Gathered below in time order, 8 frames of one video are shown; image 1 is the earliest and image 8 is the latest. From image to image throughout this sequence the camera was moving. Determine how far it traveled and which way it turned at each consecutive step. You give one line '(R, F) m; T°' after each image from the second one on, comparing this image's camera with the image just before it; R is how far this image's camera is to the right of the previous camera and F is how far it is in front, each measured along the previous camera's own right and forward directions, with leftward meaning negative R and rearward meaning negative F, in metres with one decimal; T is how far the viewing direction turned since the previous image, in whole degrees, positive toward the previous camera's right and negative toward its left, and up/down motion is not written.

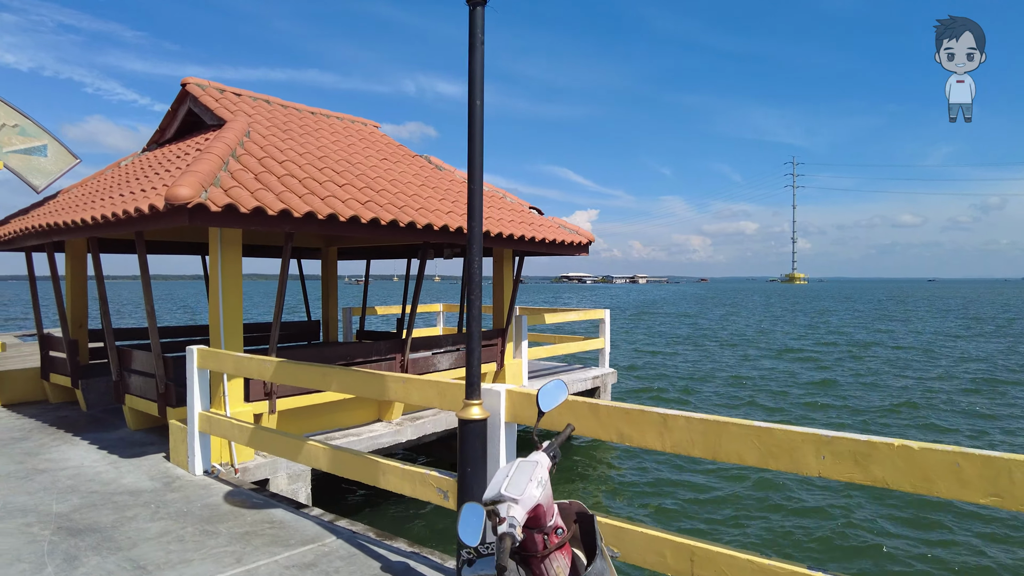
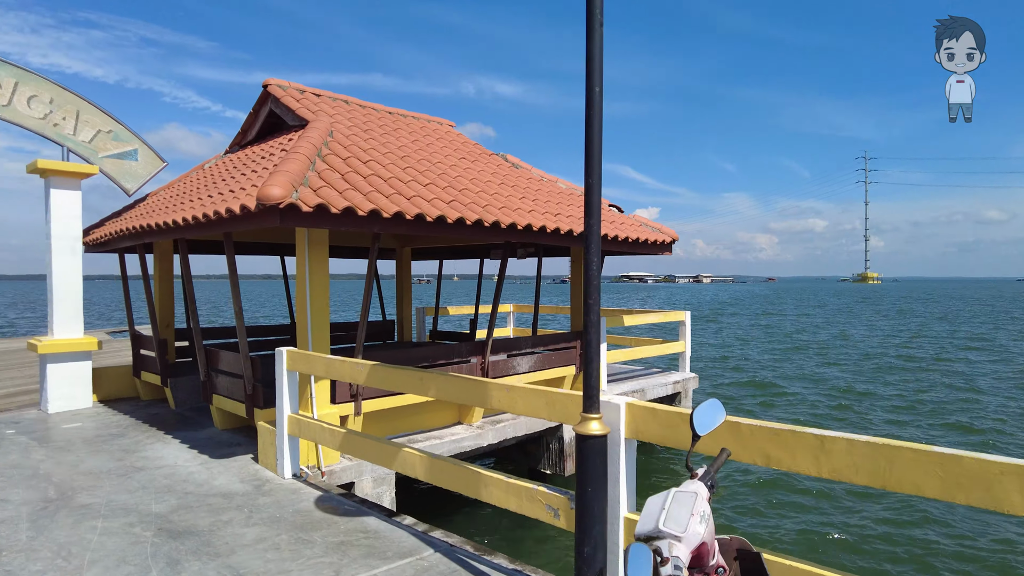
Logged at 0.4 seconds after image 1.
(-0.3, +0.2) m; -5°
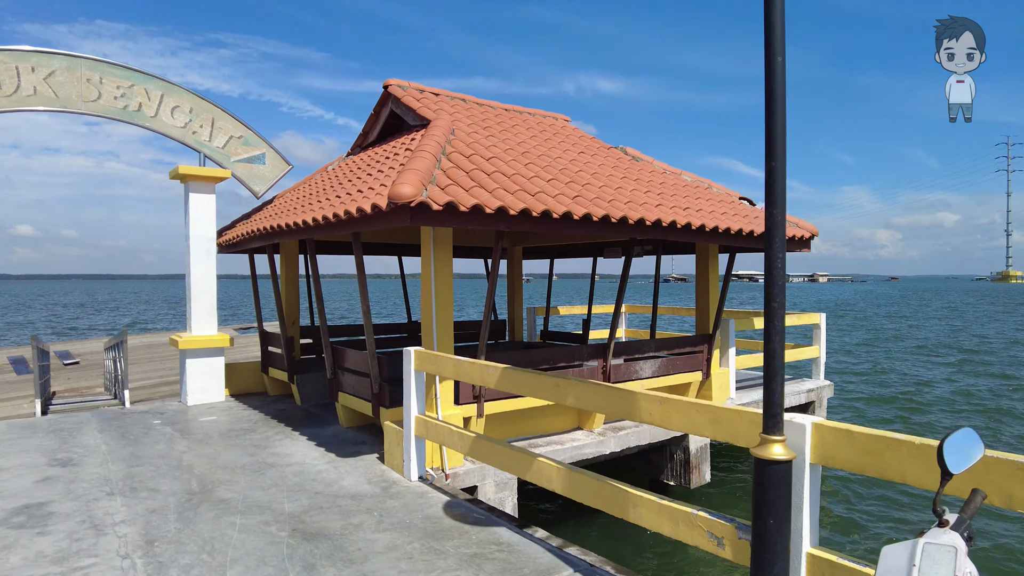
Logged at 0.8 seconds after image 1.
(-0.3, +0.3) m; -9°
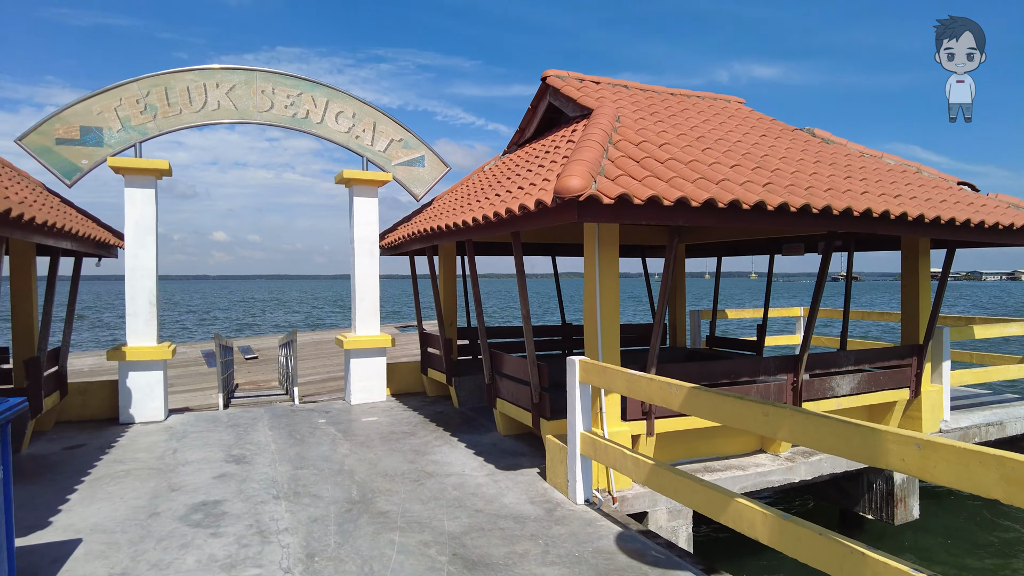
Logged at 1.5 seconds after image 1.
(-0.2, +0.5) m; -13°
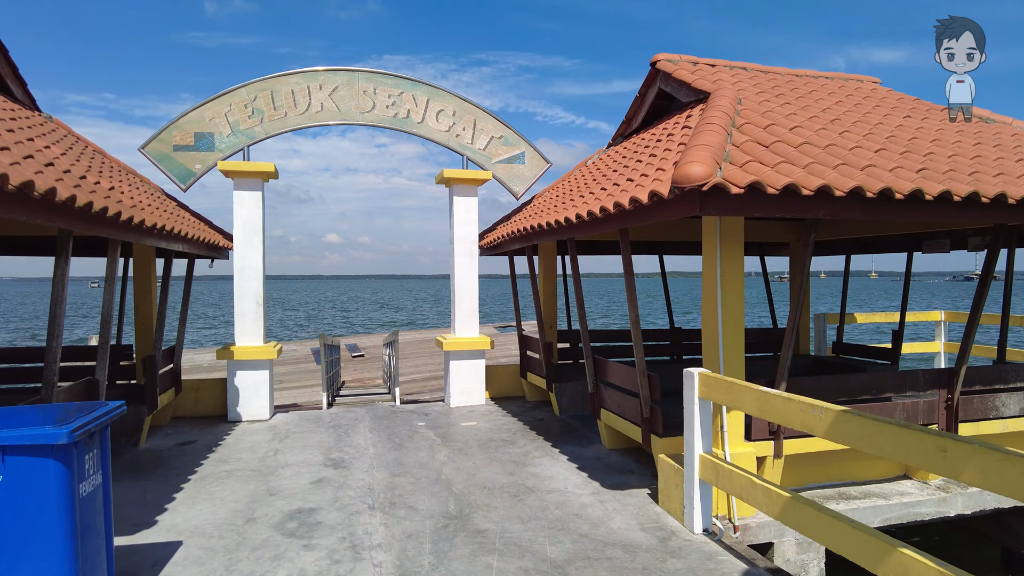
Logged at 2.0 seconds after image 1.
(-0.1, +0.4) m; -9°
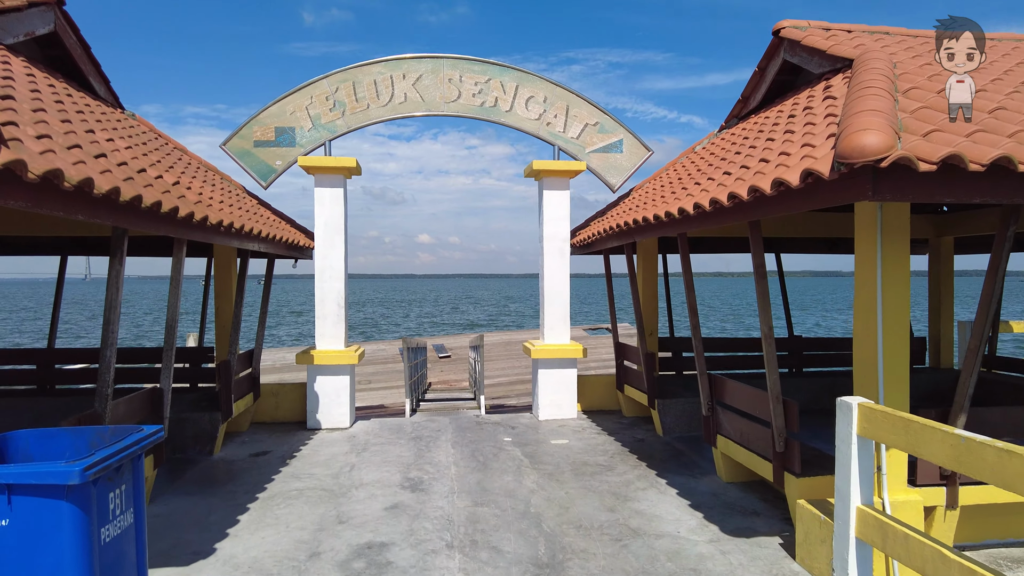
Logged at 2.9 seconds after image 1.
(-0.1, +0.8) m; -8°
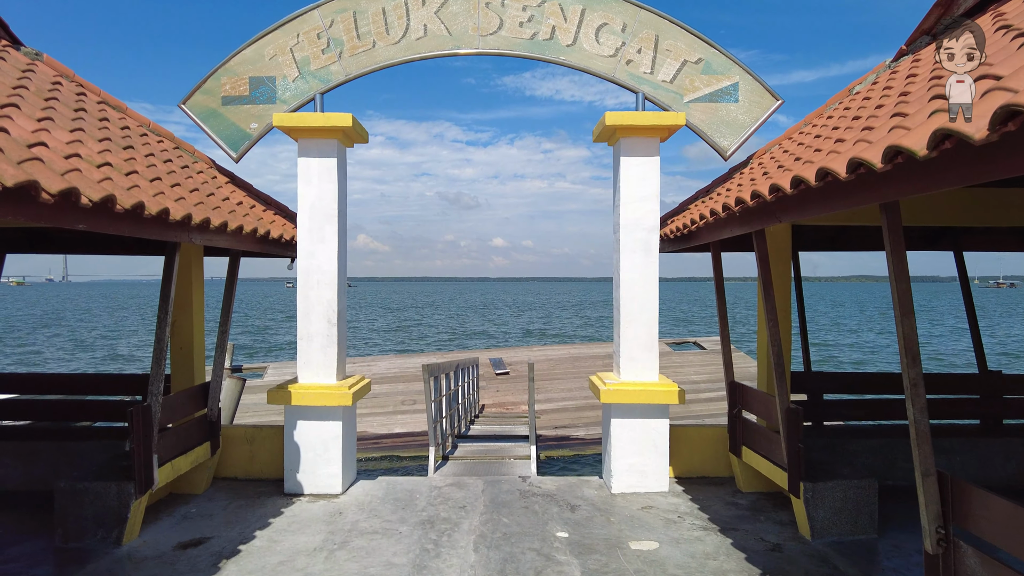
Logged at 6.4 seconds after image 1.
(+0.1, +2.5) m; -6°
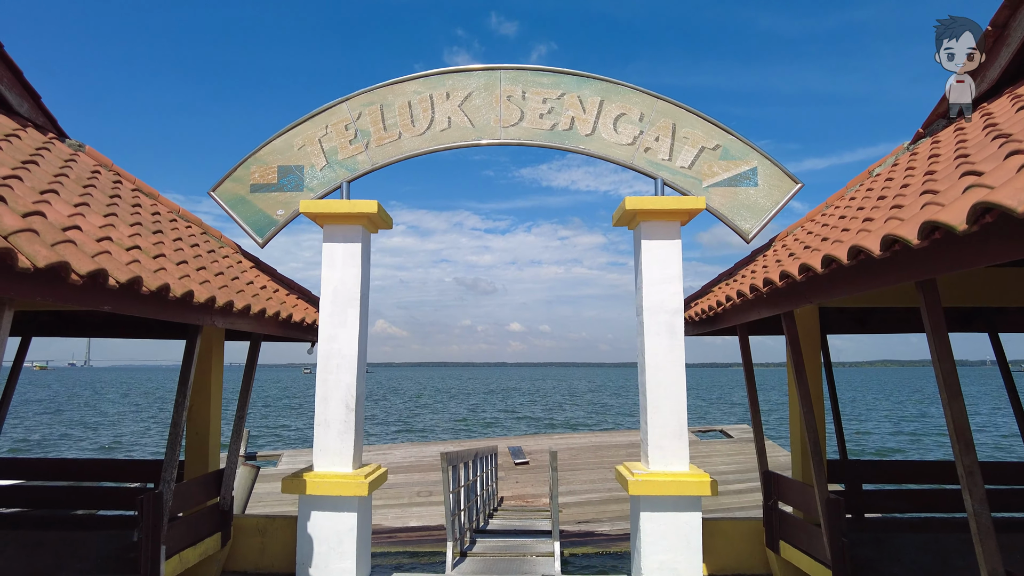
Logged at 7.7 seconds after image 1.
(0.0, +0.1) m; -2°
